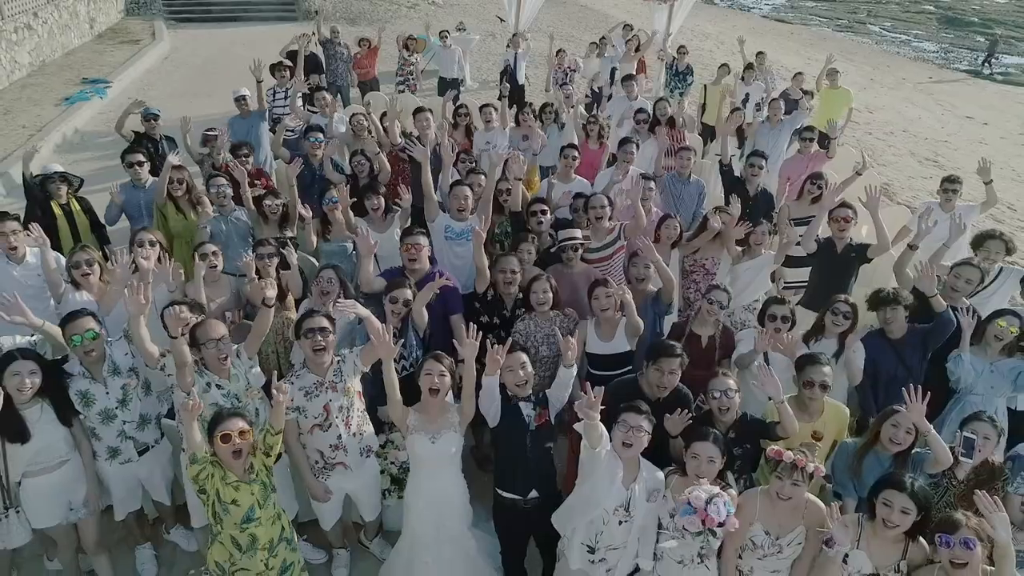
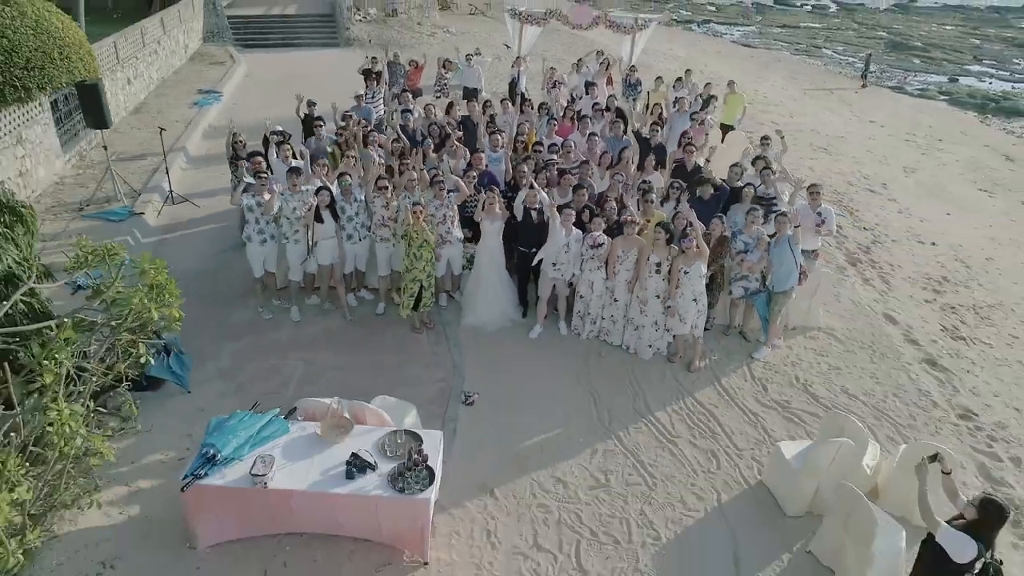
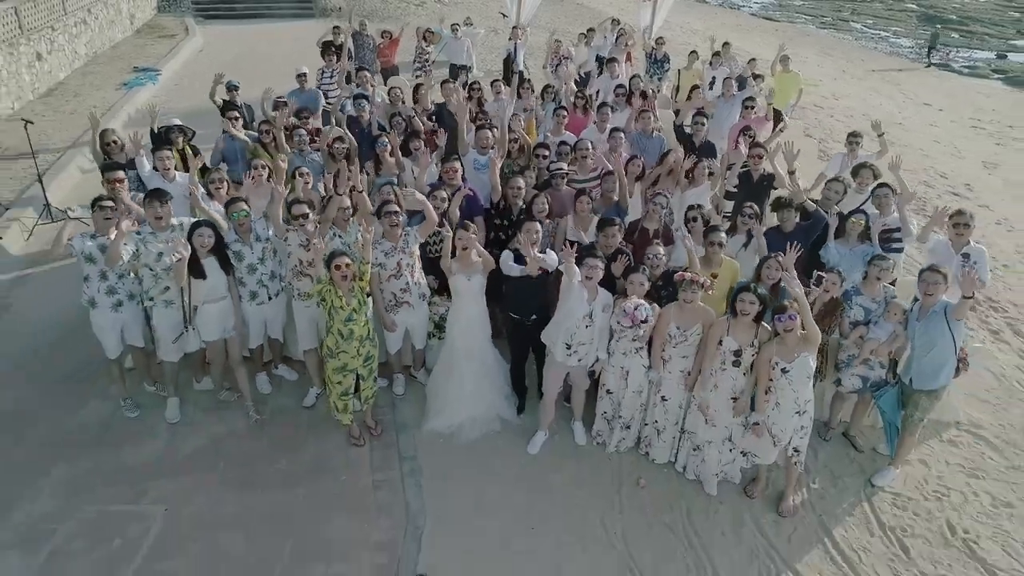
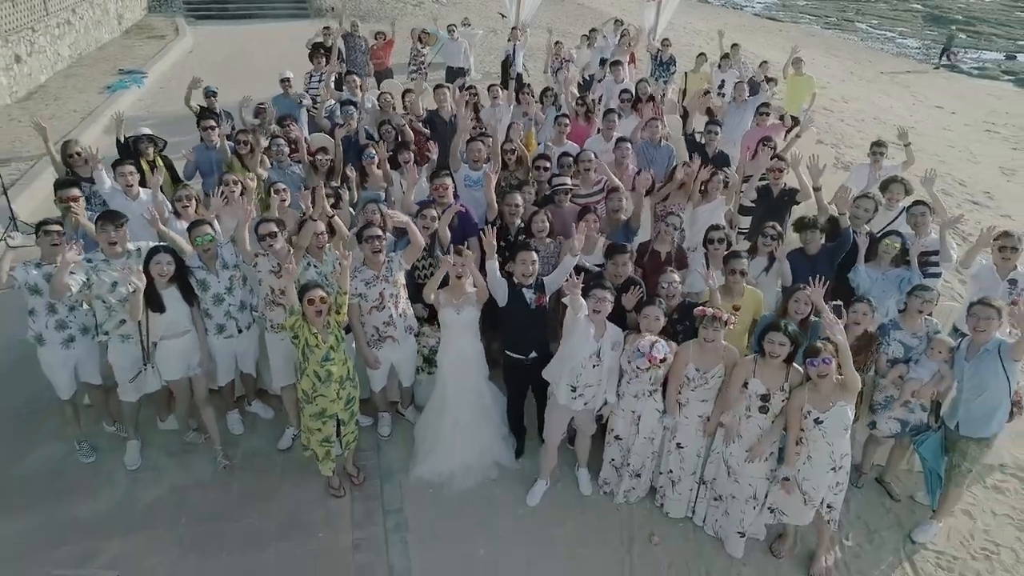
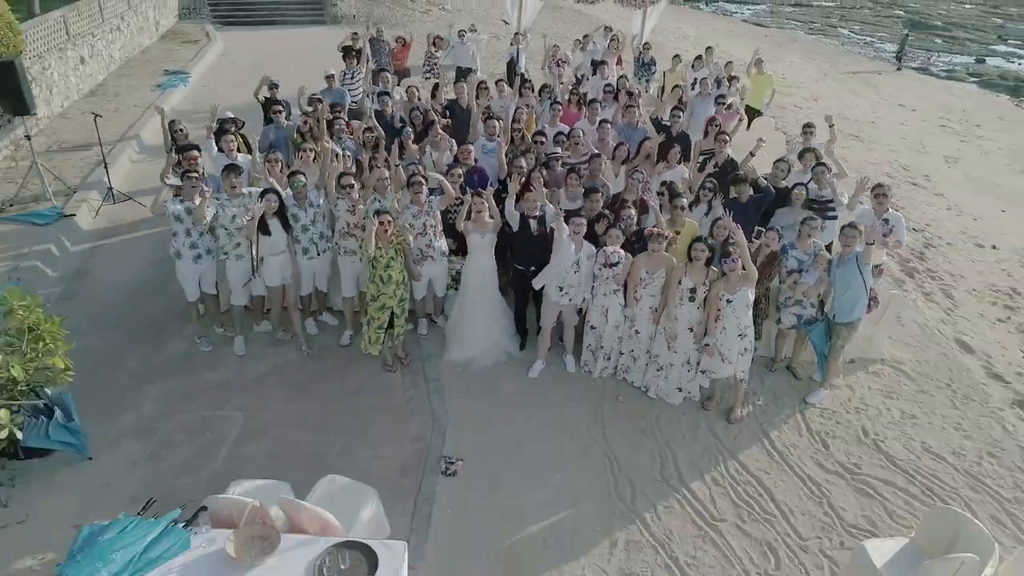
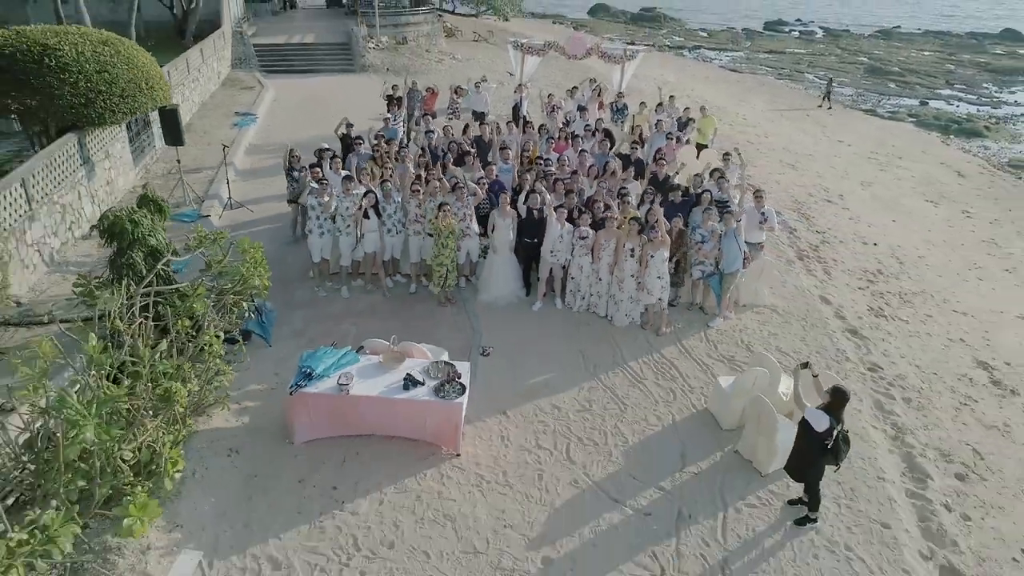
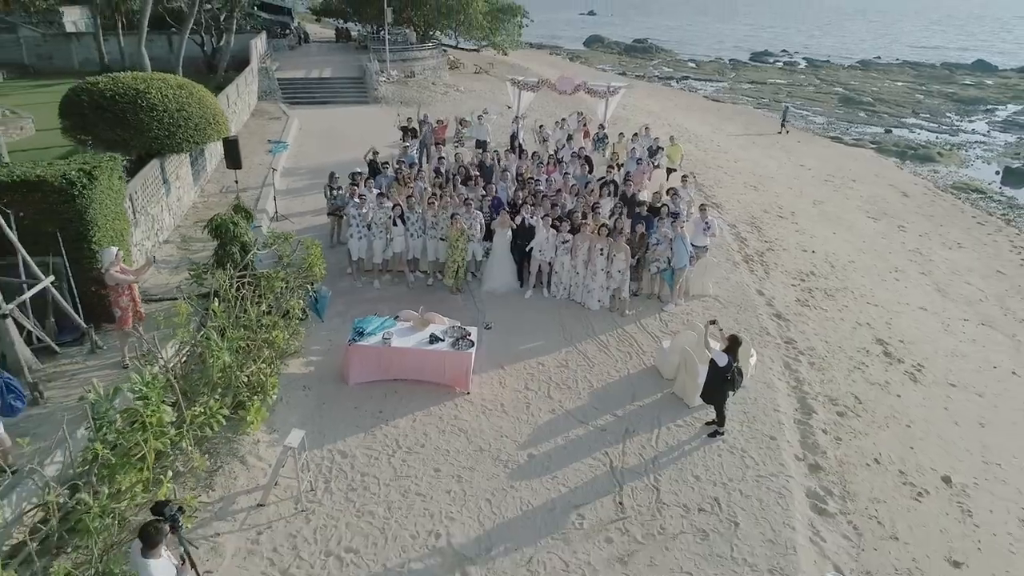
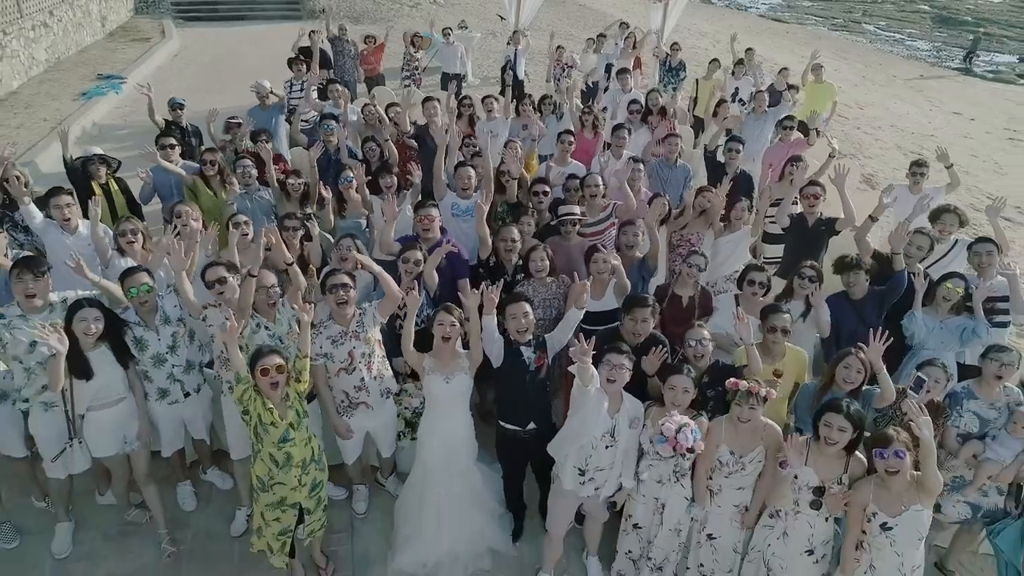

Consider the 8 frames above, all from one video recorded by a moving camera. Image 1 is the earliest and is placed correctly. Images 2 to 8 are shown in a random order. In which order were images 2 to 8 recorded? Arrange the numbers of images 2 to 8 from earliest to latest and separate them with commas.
8, 4, 3, 5, 2, 6, 7
